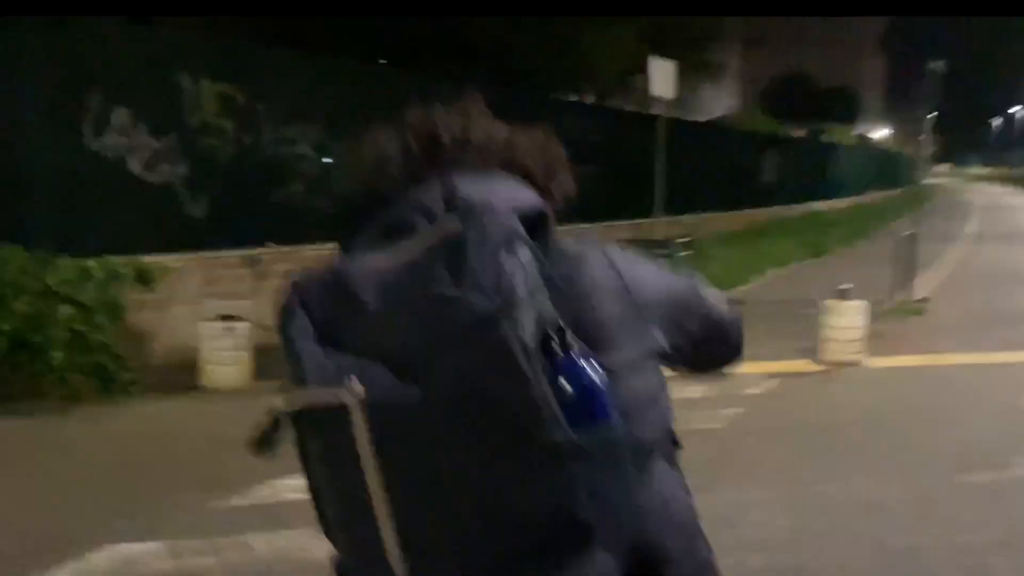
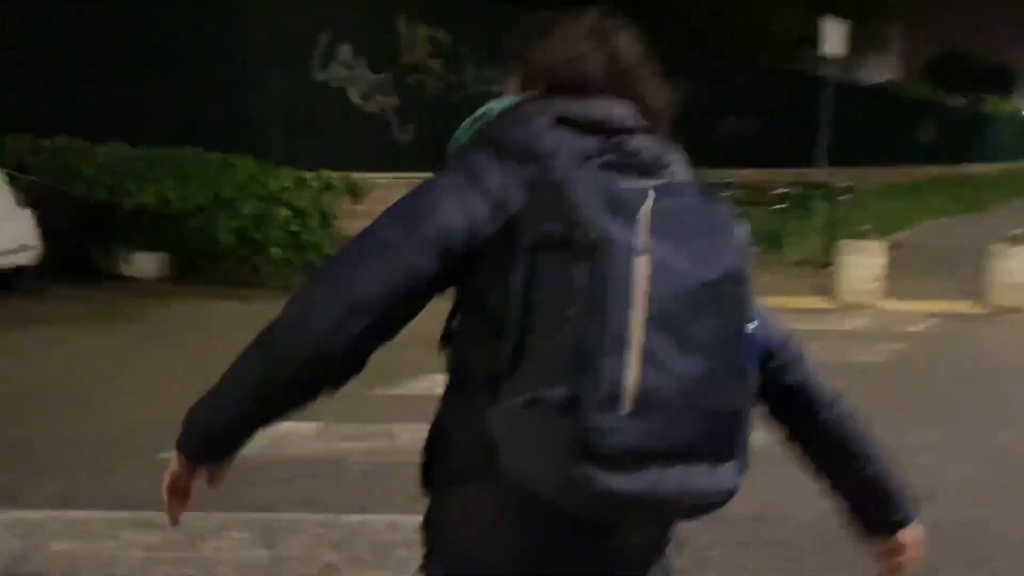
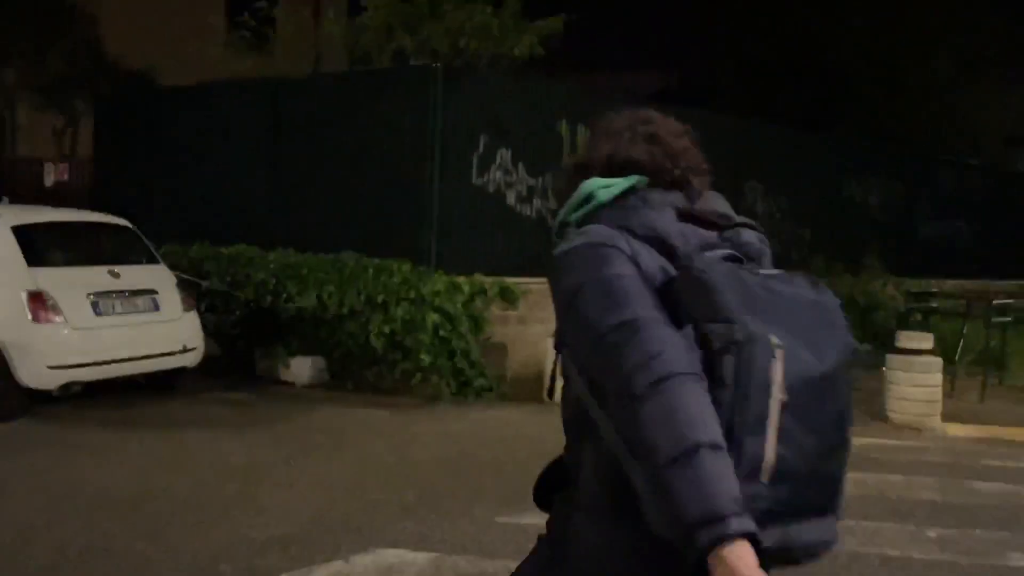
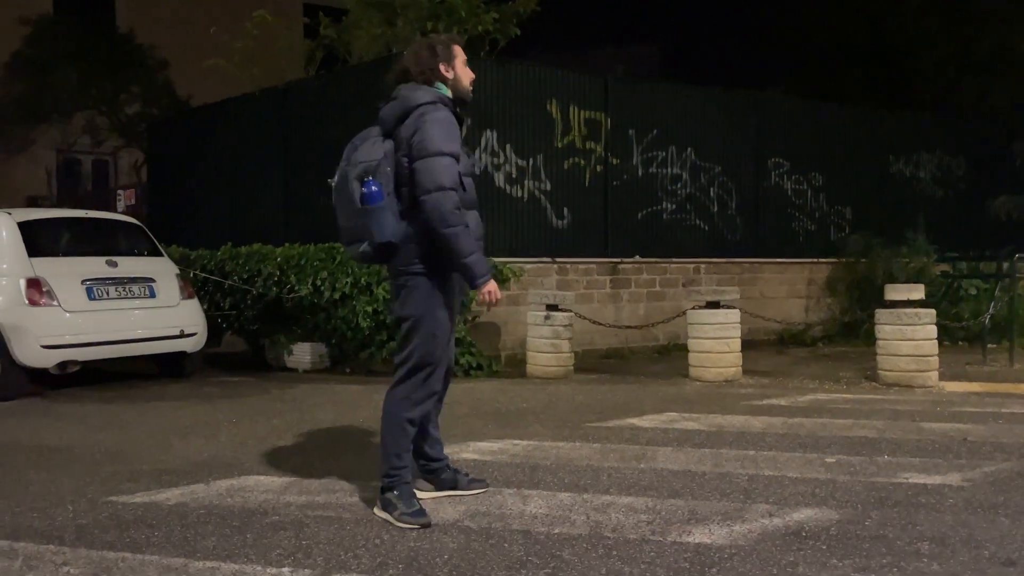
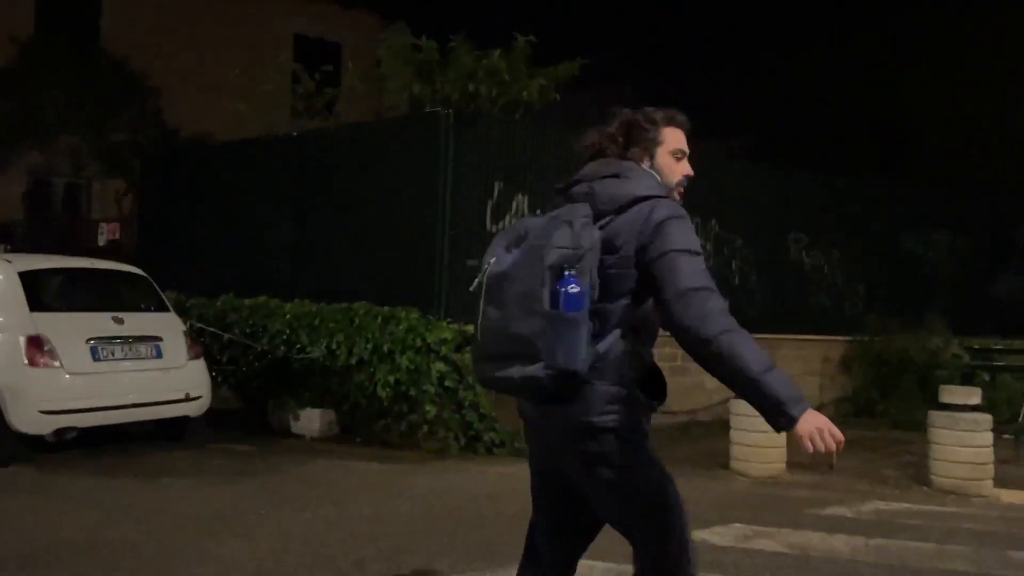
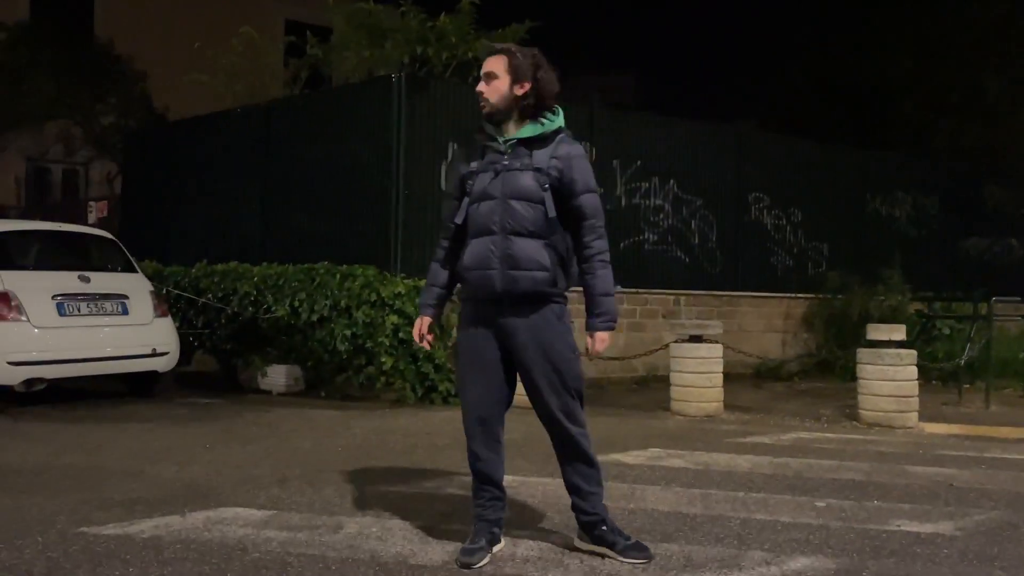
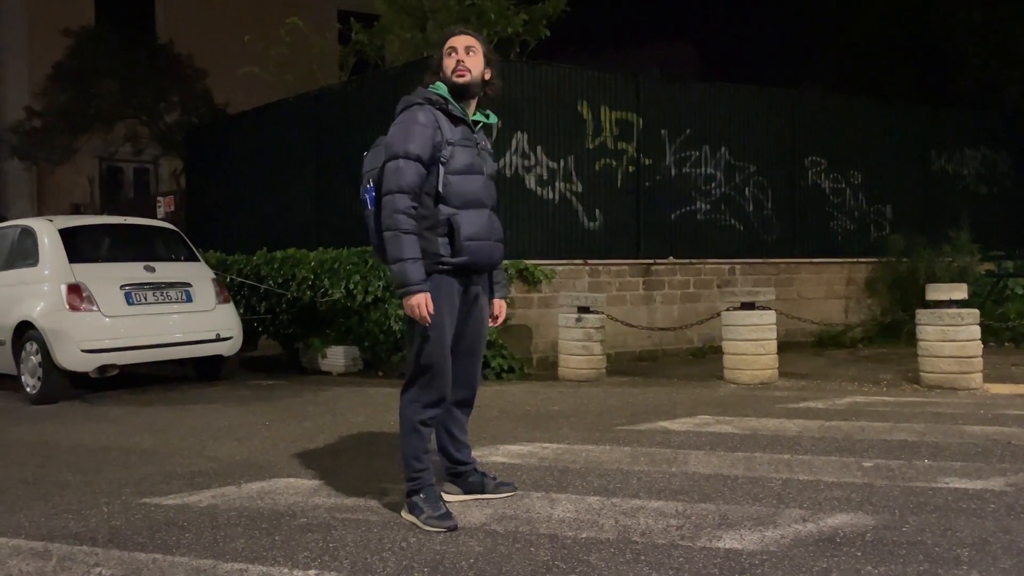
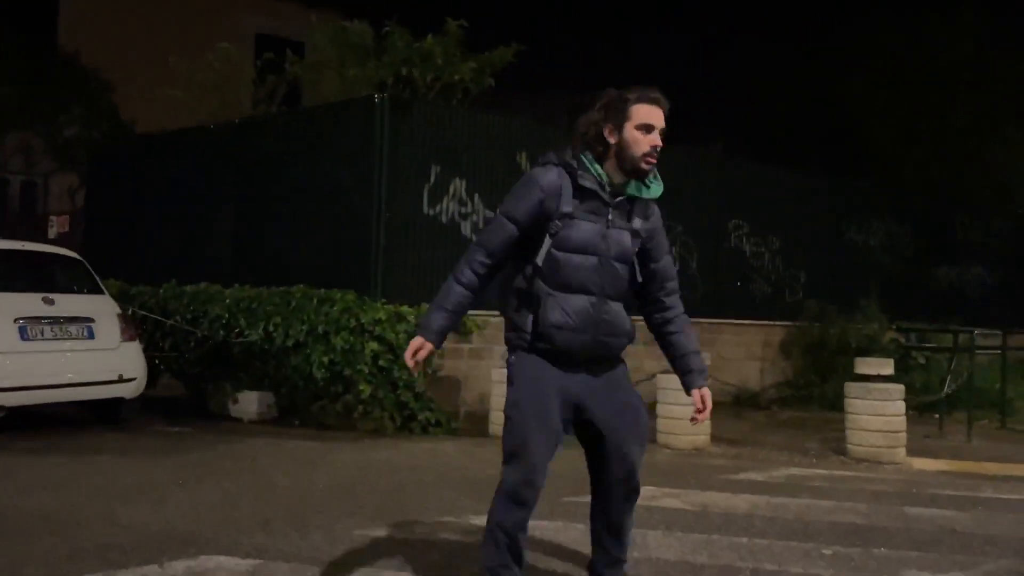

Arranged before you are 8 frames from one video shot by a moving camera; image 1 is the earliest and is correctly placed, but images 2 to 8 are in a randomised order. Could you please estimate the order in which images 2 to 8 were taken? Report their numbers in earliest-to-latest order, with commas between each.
2, 3, 5, 8, 6, 4, 7
